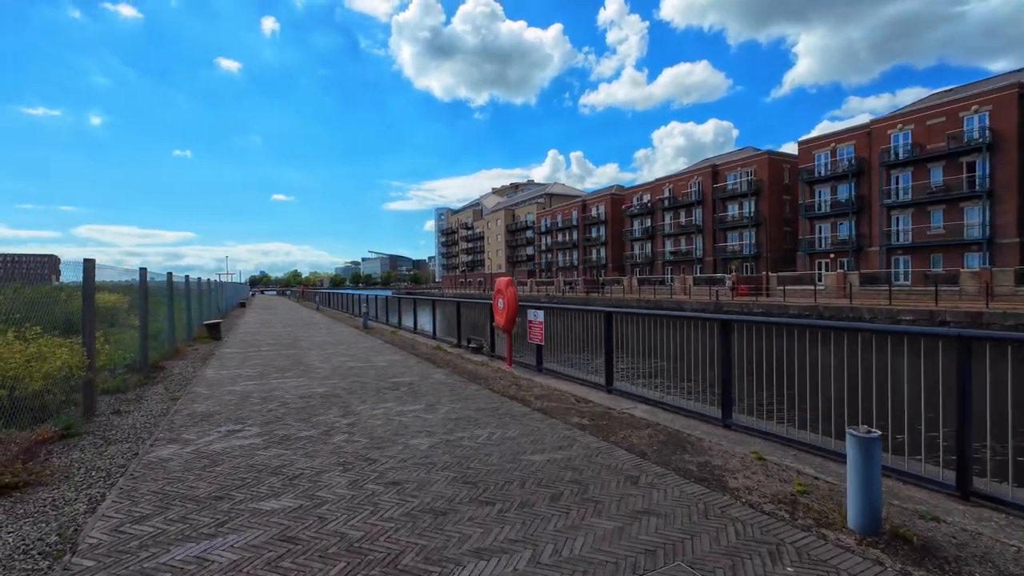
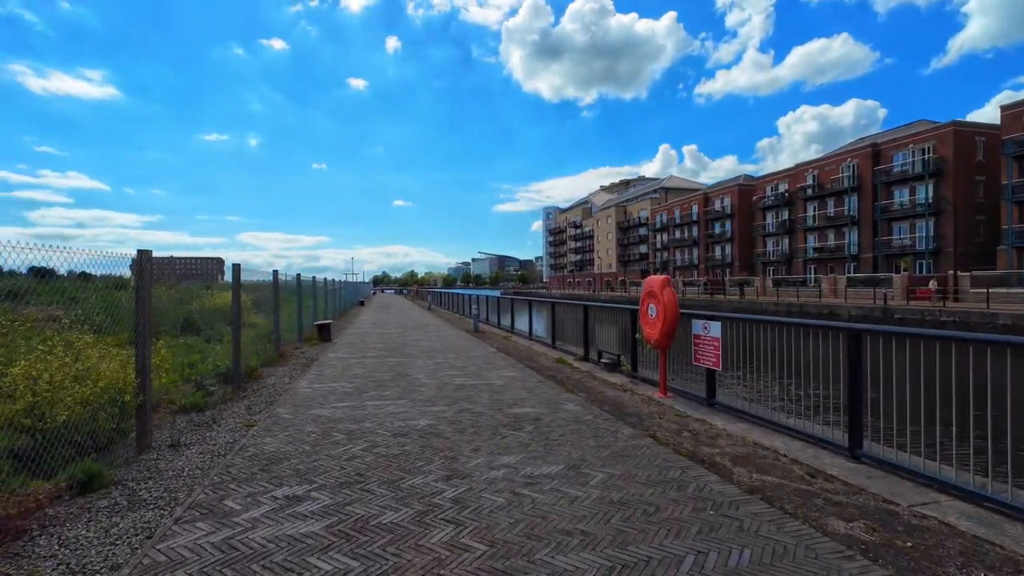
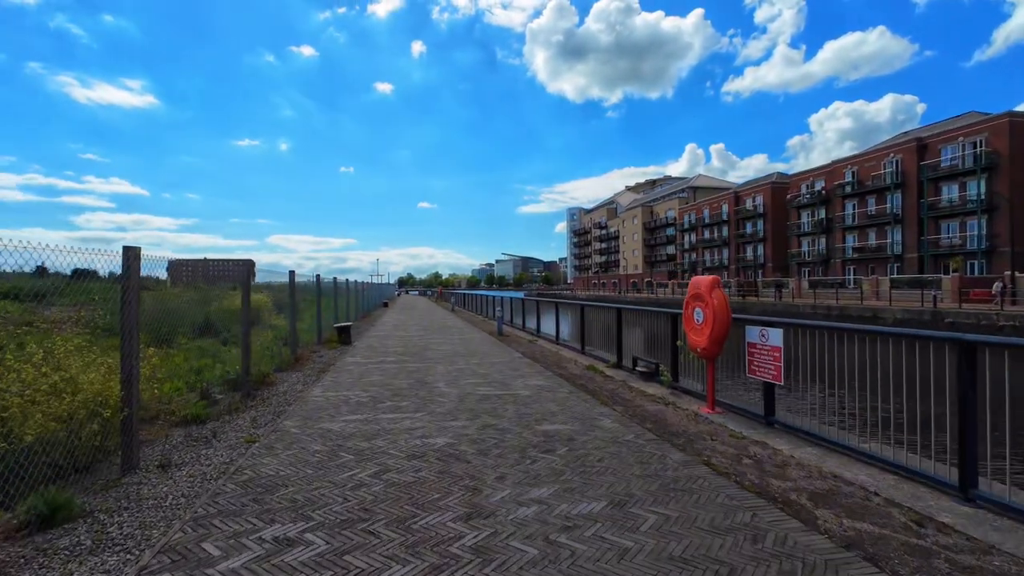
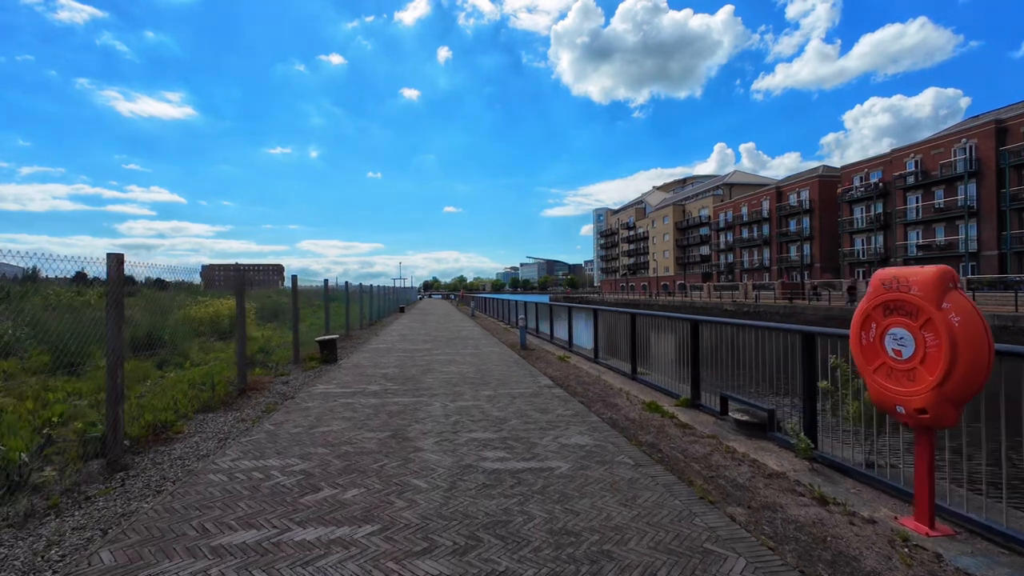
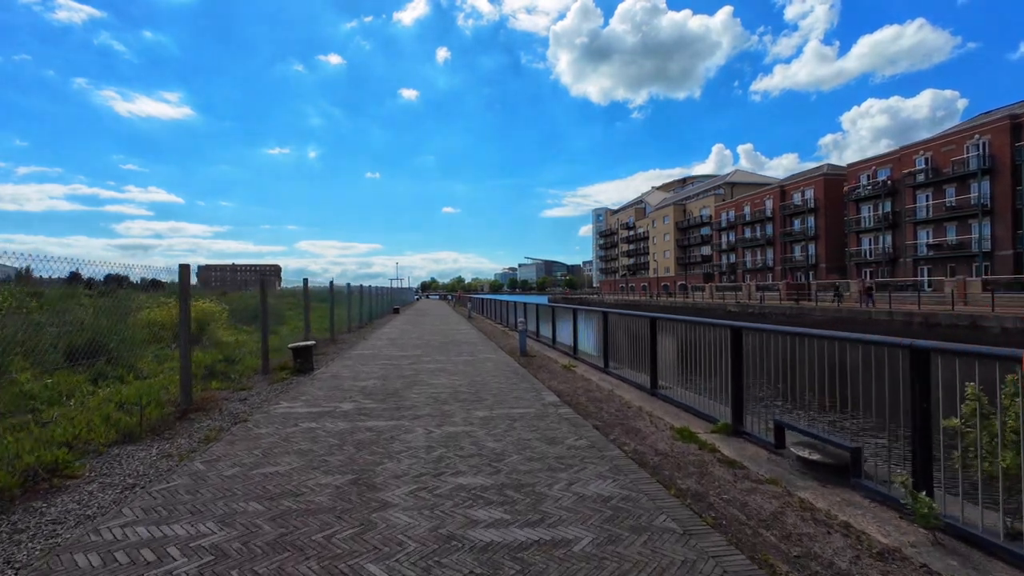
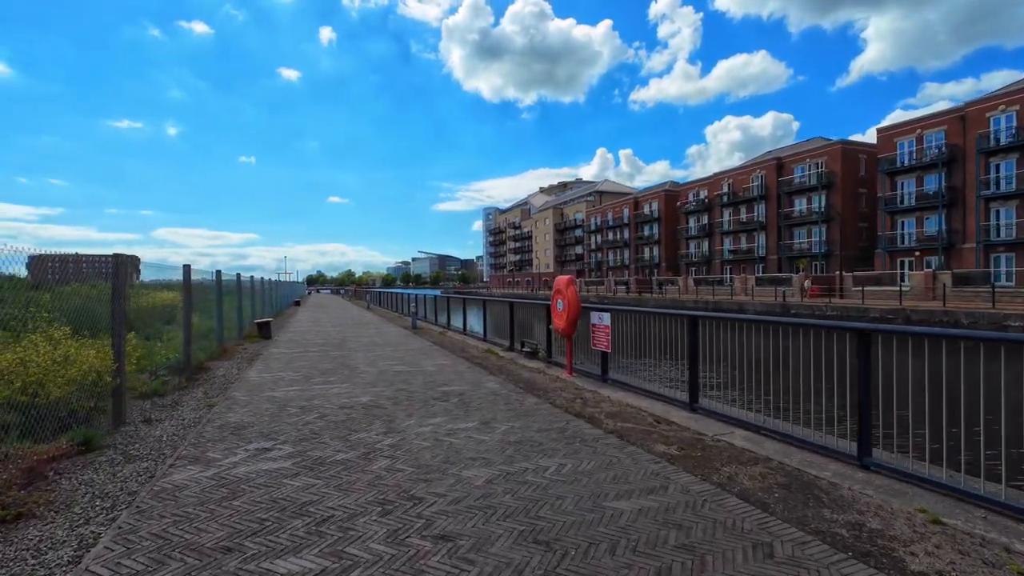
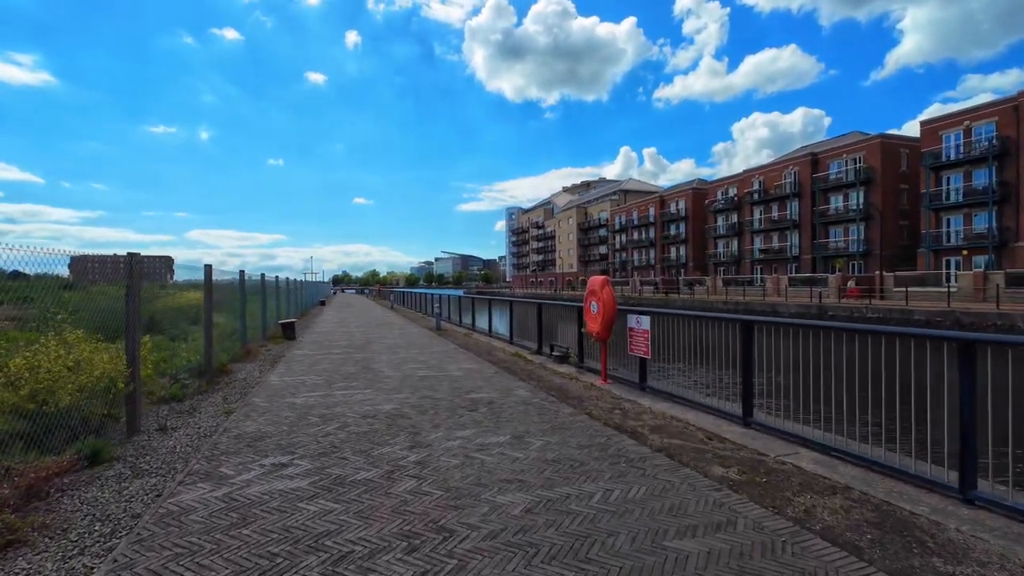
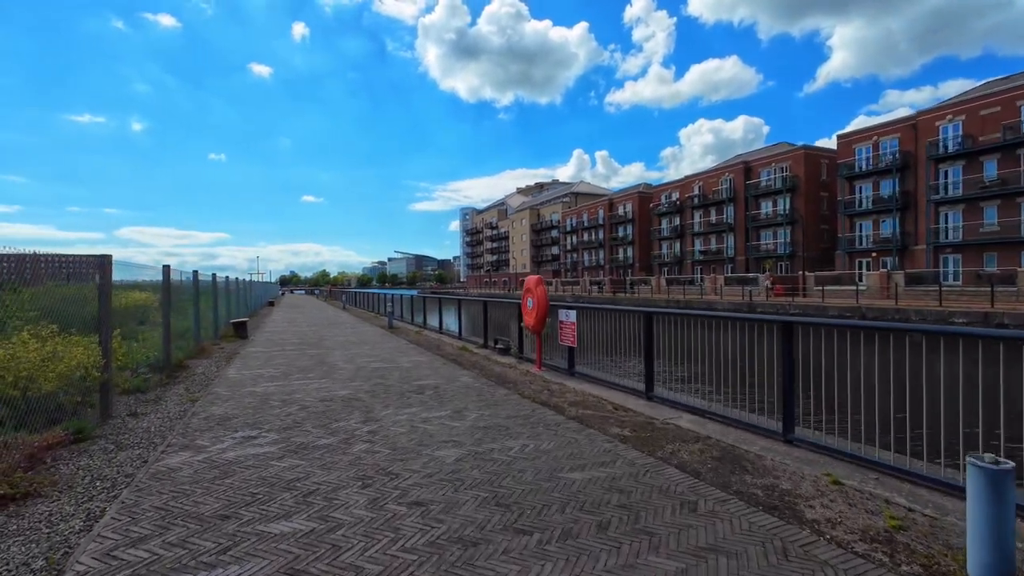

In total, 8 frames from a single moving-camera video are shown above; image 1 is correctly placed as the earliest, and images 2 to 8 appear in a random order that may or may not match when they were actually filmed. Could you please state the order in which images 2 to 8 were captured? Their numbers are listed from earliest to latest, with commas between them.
8, 6, 7, 2, 3, 4, 5
